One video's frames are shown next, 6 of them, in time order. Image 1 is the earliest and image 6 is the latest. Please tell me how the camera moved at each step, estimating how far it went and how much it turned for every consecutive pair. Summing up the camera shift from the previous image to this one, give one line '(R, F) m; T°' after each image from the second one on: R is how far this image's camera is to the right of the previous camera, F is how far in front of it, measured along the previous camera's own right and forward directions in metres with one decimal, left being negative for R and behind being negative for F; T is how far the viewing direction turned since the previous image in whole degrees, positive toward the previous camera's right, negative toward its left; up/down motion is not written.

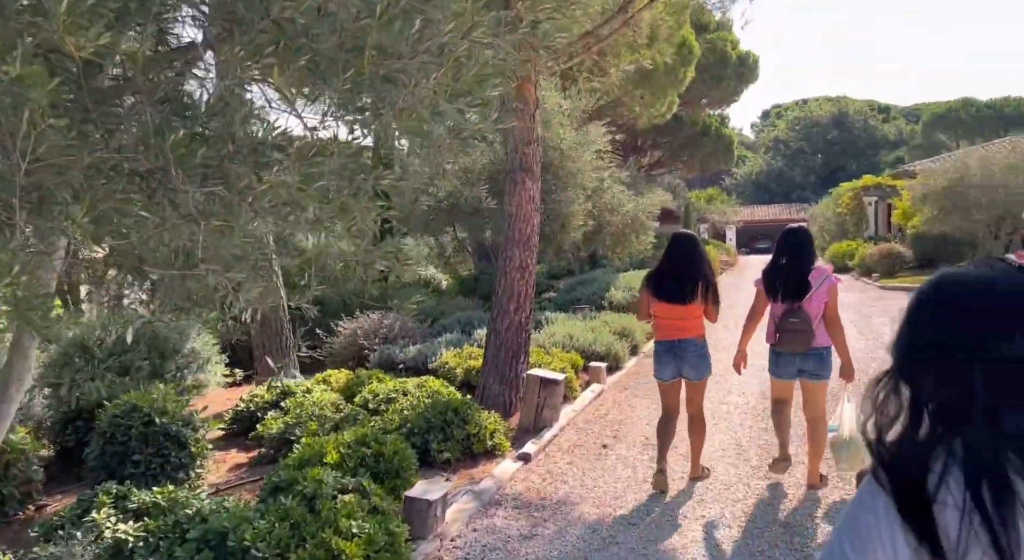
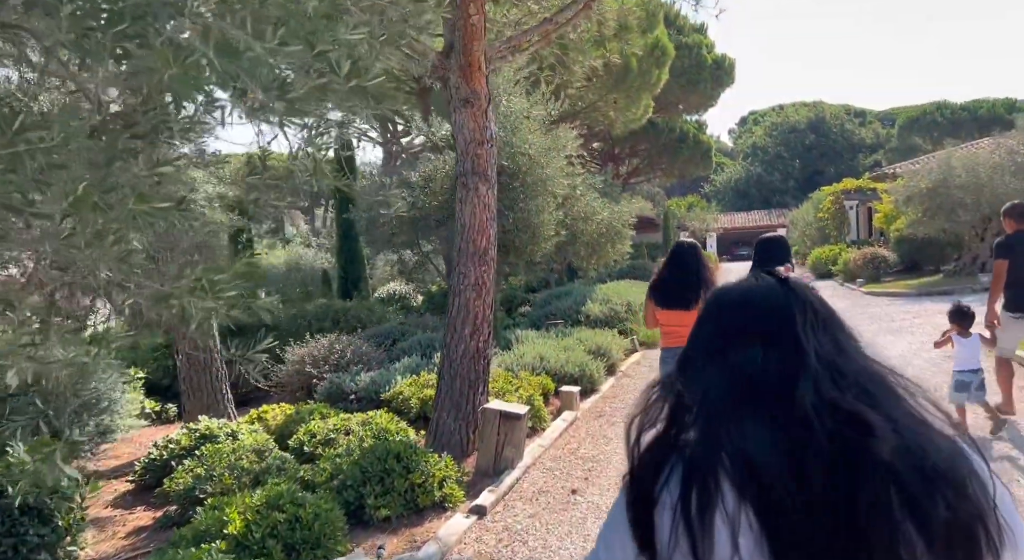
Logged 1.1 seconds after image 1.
(+0.2, +0.9) m; +1°
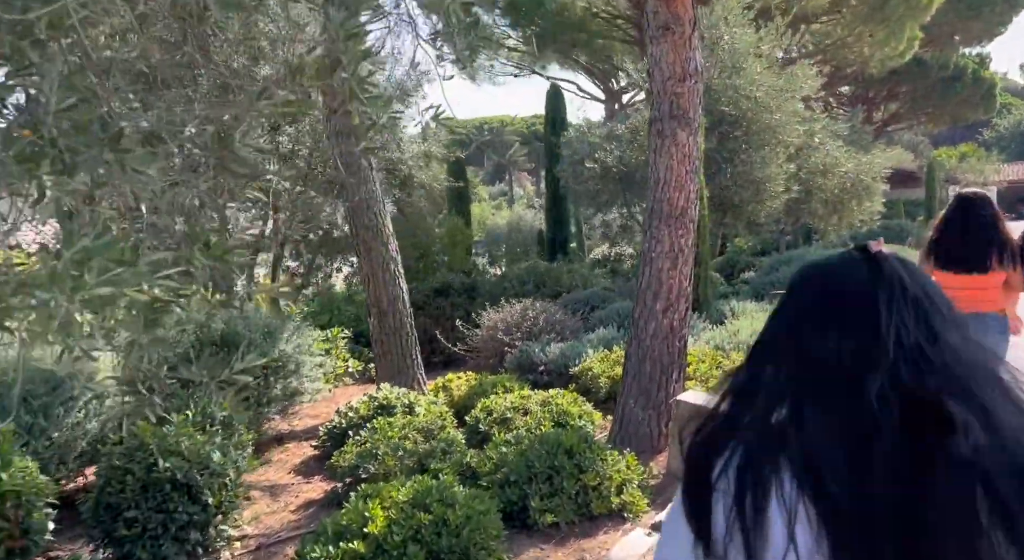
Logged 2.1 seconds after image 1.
(+0.2, +0.9) m; -17°
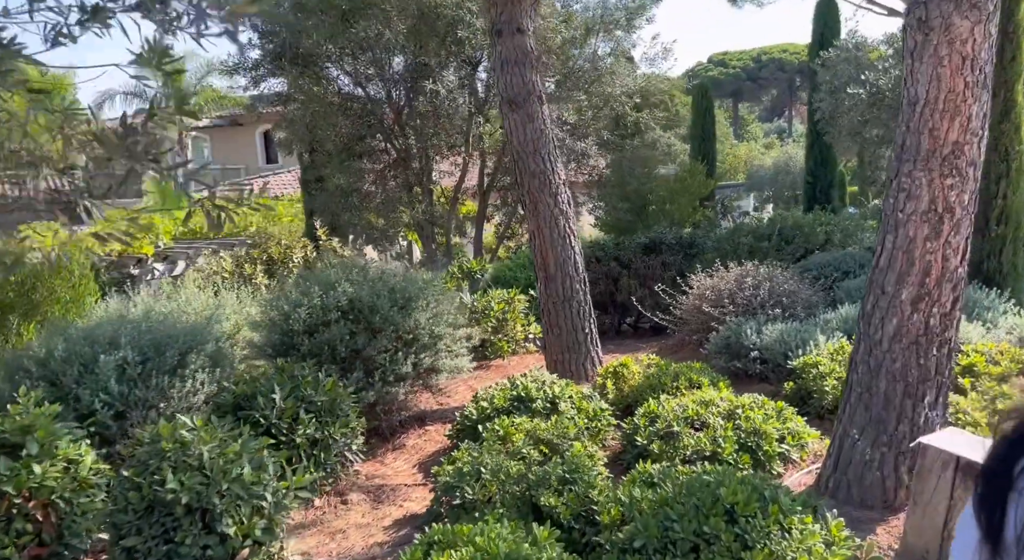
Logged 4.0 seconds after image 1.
(+0.6, +1.5) m; -20°
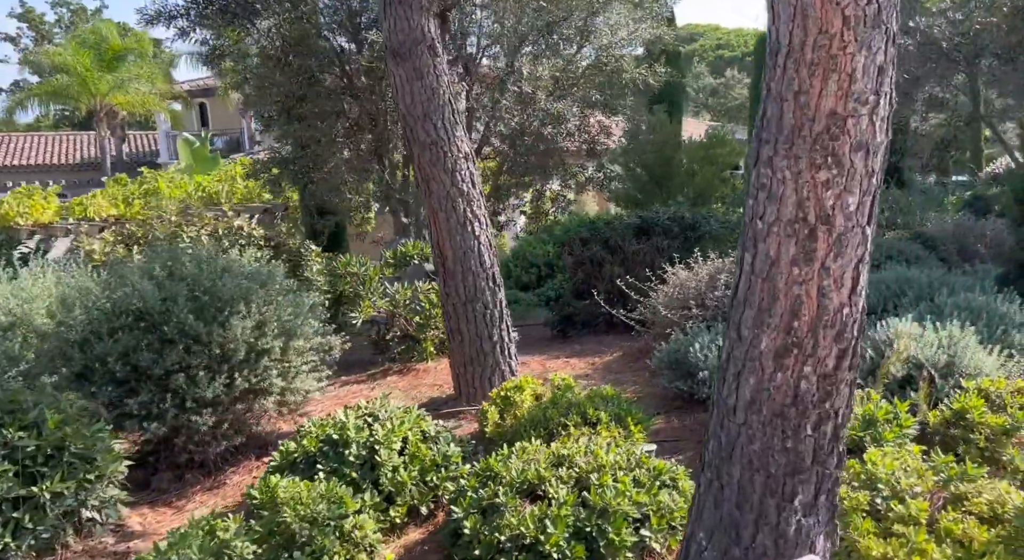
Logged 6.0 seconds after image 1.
(+1.4, +1.2) m; -7°
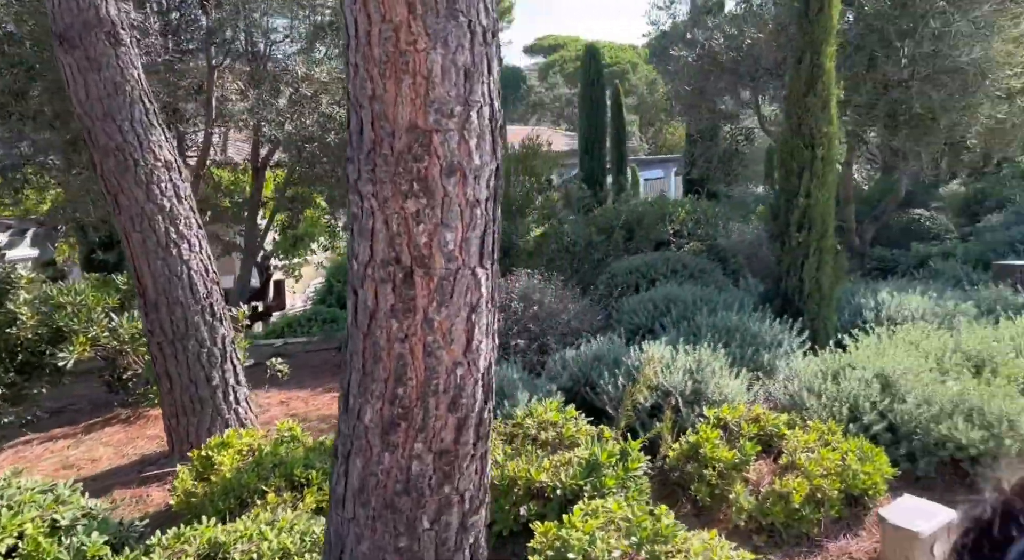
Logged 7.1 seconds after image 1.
(+0.8, +0.5) m; +10°
